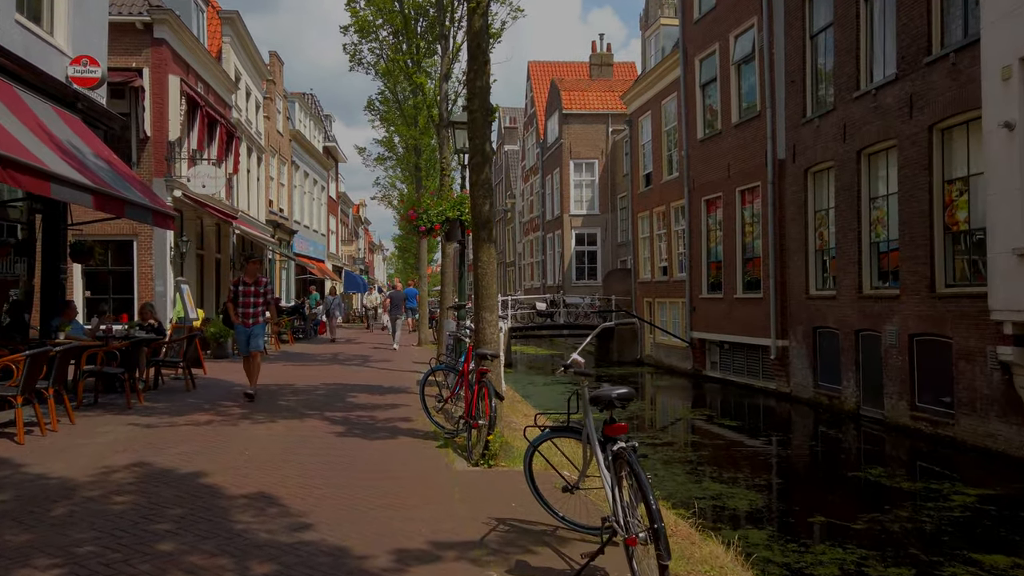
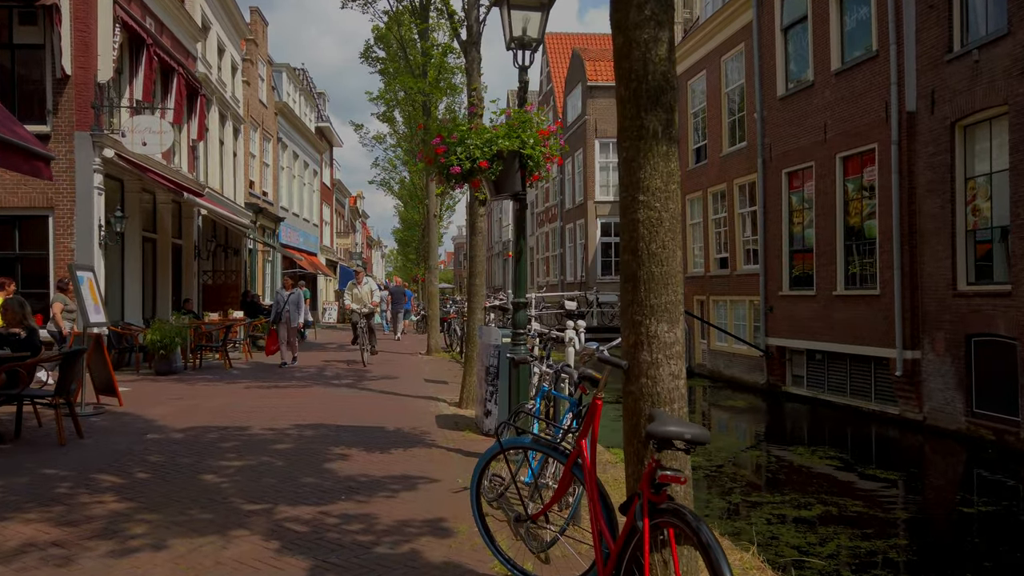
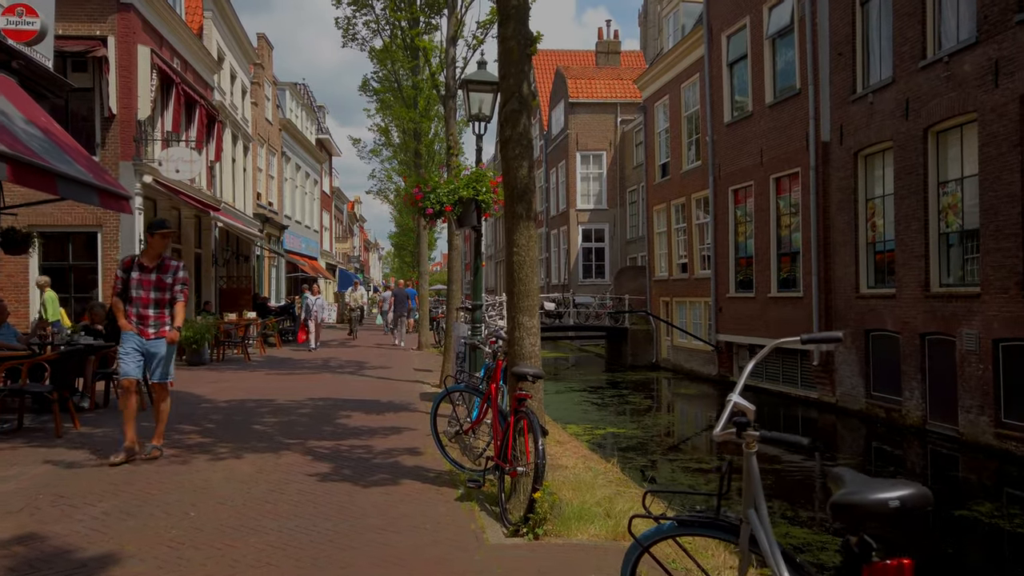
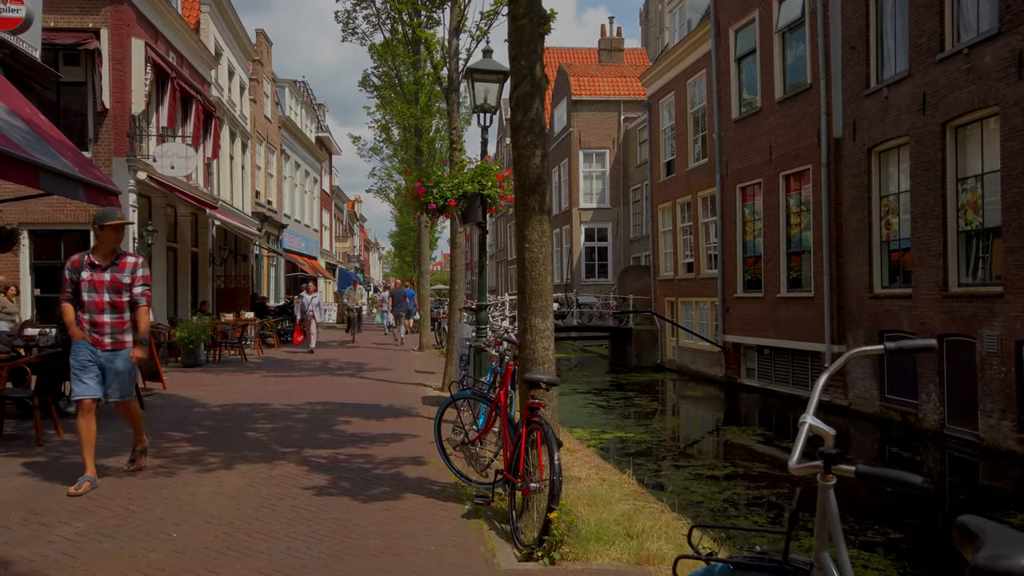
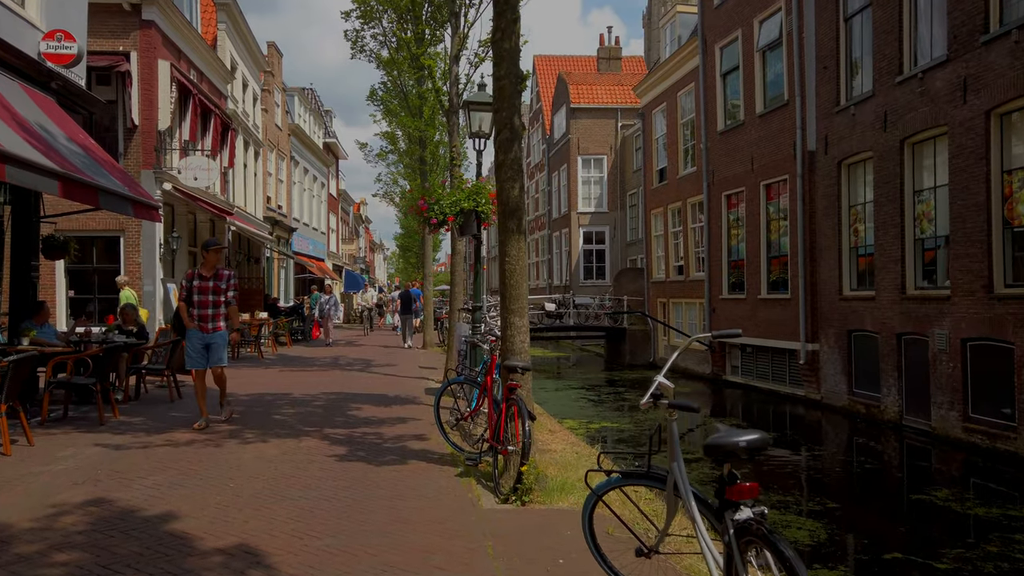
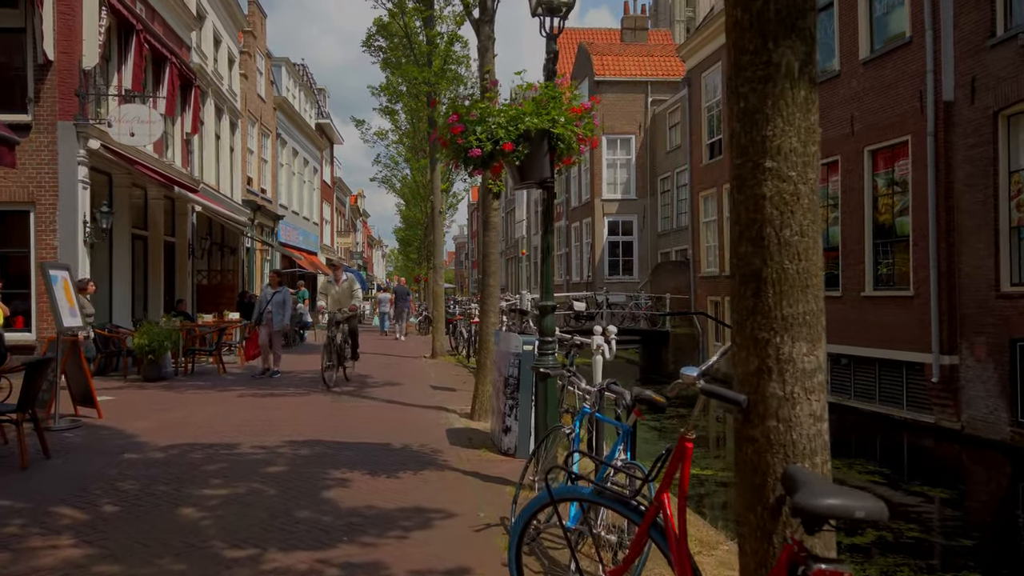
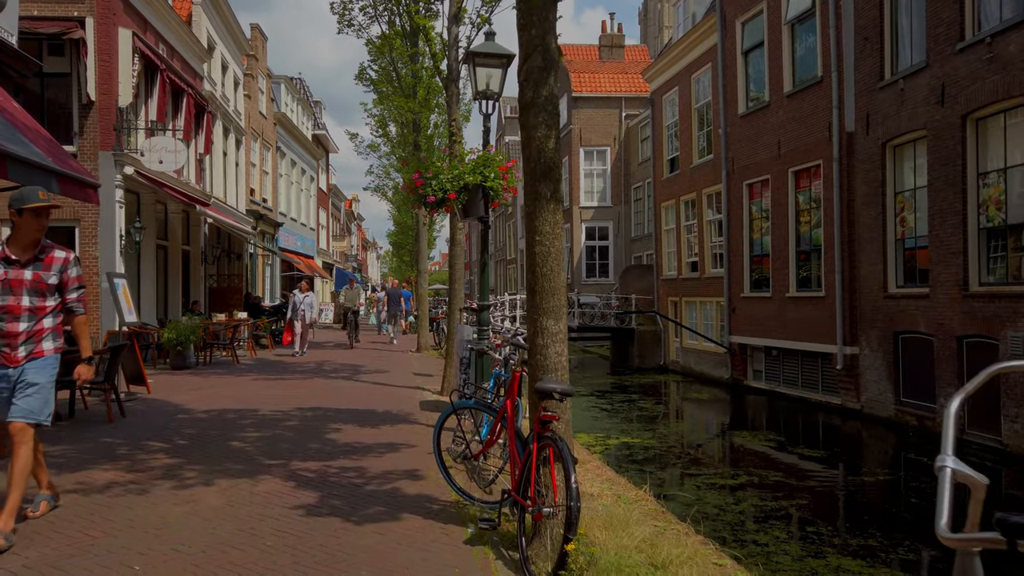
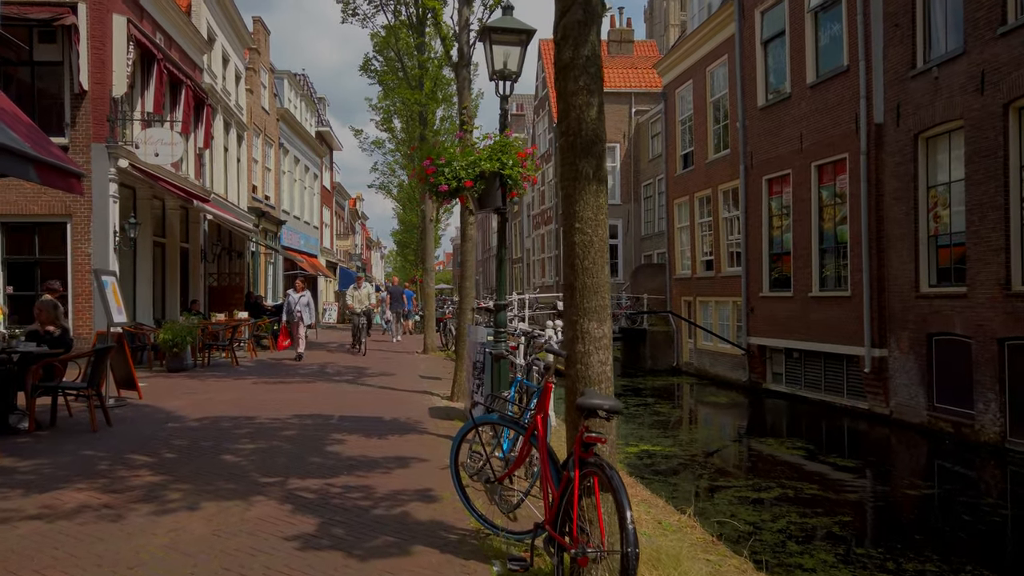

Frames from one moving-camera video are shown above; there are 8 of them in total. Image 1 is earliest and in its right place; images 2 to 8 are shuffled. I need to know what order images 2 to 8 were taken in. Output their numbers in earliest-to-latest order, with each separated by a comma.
5, 3, 4, 7, 8, 2, 6
